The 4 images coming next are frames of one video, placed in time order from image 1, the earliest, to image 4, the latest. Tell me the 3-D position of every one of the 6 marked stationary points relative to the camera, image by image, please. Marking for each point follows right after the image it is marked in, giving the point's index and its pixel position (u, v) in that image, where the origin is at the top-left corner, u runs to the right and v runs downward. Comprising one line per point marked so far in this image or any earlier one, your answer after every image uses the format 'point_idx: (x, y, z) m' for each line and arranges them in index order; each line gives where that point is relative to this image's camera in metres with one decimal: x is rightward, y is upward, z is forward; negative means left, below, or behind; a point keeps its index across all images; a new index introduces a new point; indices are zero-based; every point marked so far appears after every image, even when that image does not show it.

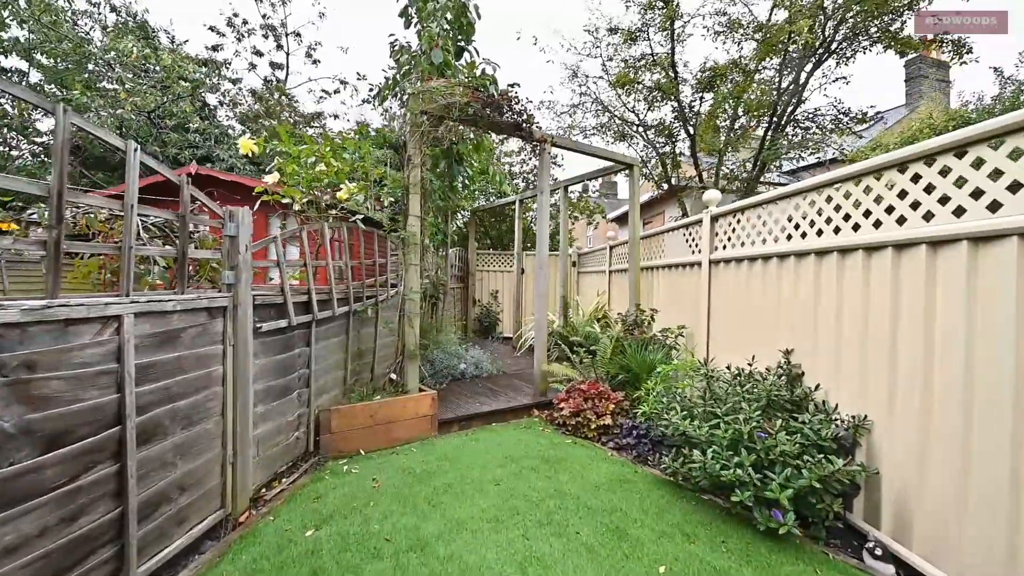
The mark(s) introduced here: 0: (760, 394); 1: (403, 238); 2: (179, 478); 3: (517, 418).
0: (+1.4, -0.6, +2.4) m
1: (-0.9, +0.4, +3.3) m
2: (-1.5, -0.8, +1.9) m
3: (+0.1, -1.2, +3.8) m
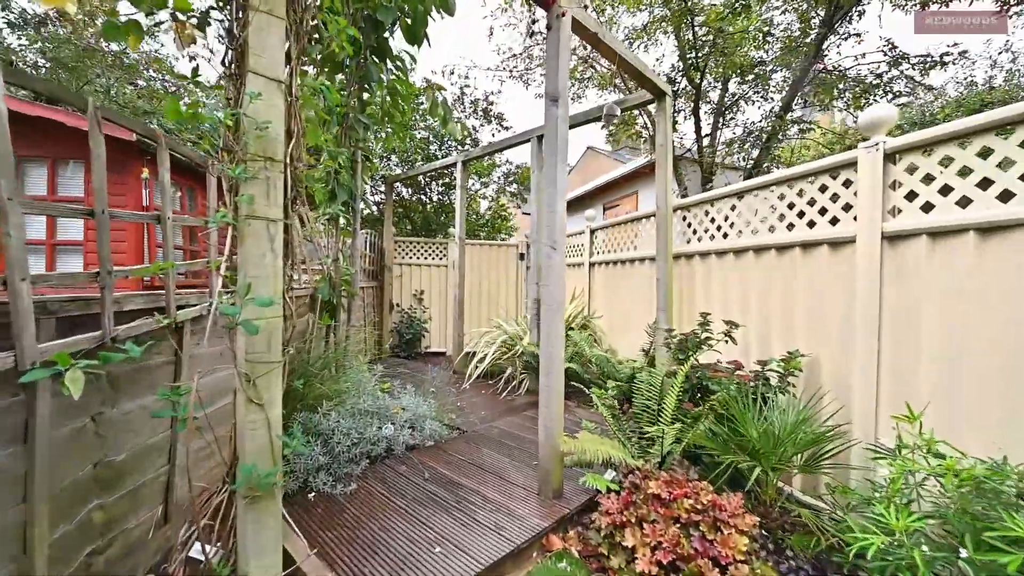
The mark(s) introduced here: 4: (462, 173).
0: (+1.7, -0.6, +0.7) m
1: (-0.7, +0.4, +1.1) m
2: (-1.0, -0.8, -0.4) m
3: (0.0, -1.1, +1.8) m
4: (-0.6, +1.4, +5.0) m
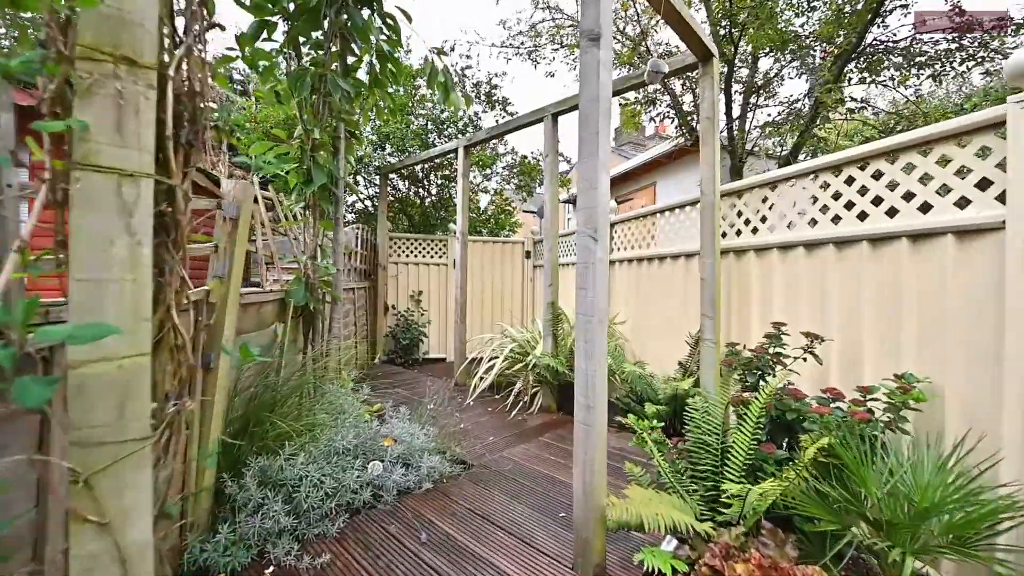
0: (+1.8, -0.6, +0.2) m
1: (-0.7, +0.4, +0.6) m
2: (-0.9, -0.9, -1.0) m
3: (+0.1, -1.2, +1.2) m
4: (-0.5, +1.3, +4.5) m
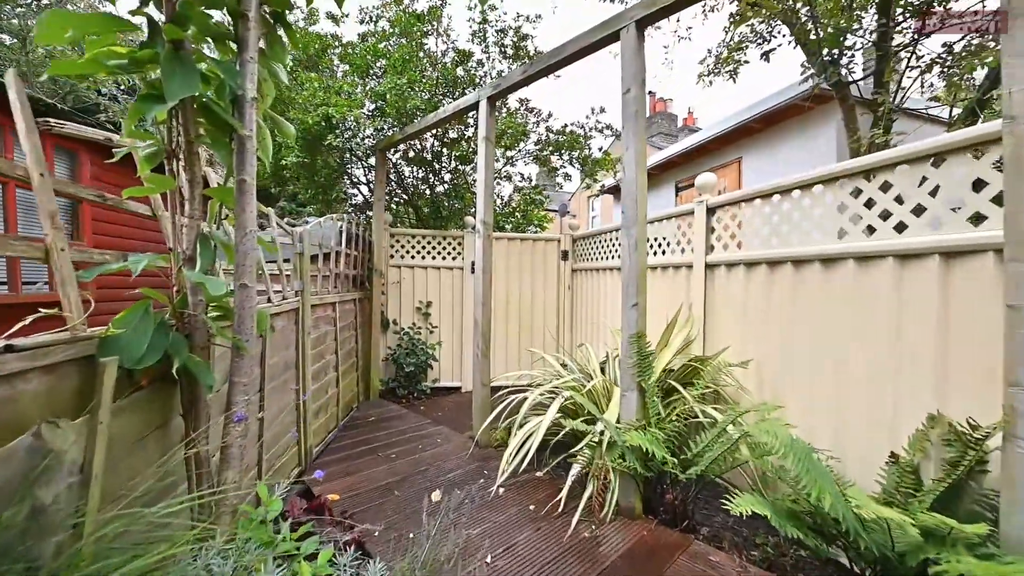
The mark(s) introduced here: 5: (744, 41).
0: (+1.9, -0.7, -1.2) m
1: (-0.5, +0.3, -0.7) m
2: (-0.8, -1.0, -2.3) m
3: (+0.3, -1.3, -0.1) m
4: (-0.2, +1.2, +3.2) m
5: (+1.7, +1.8, +3.2) m
